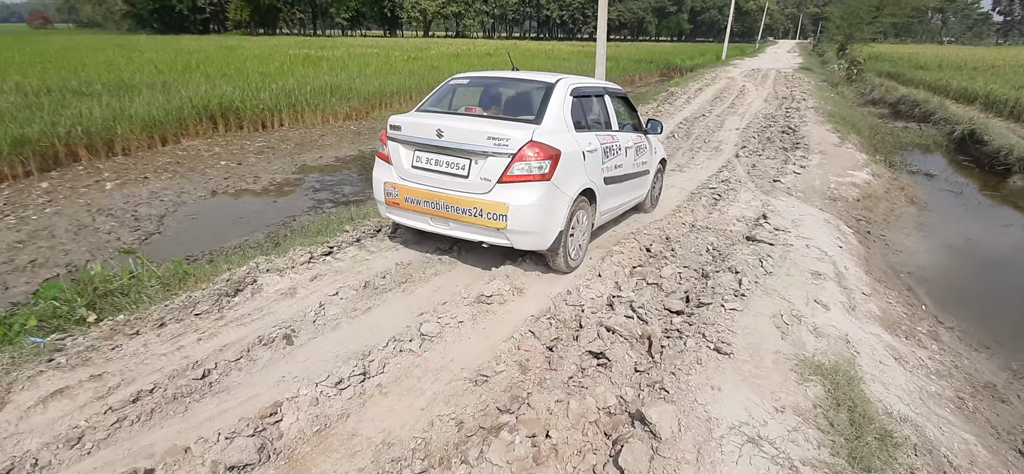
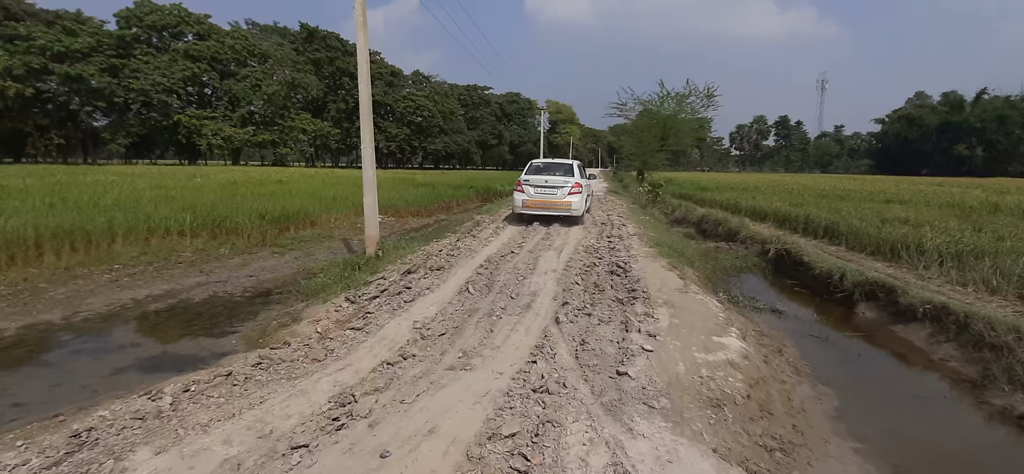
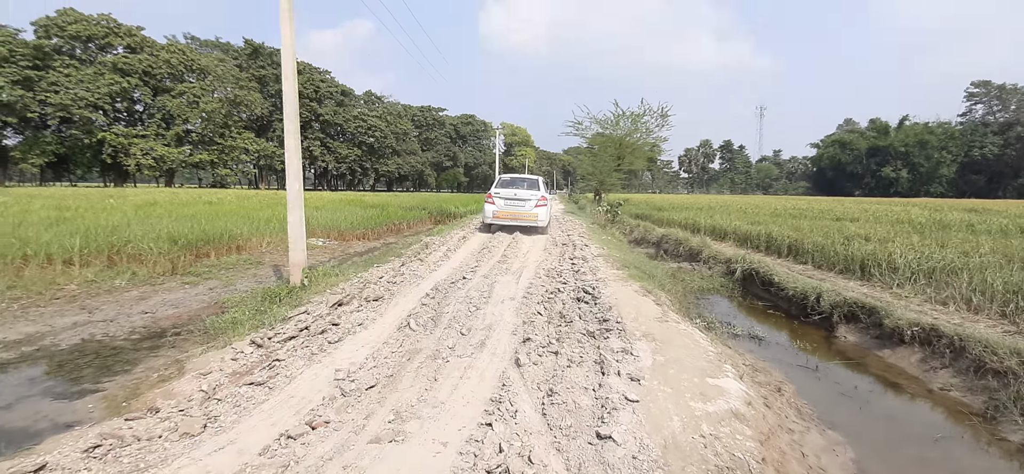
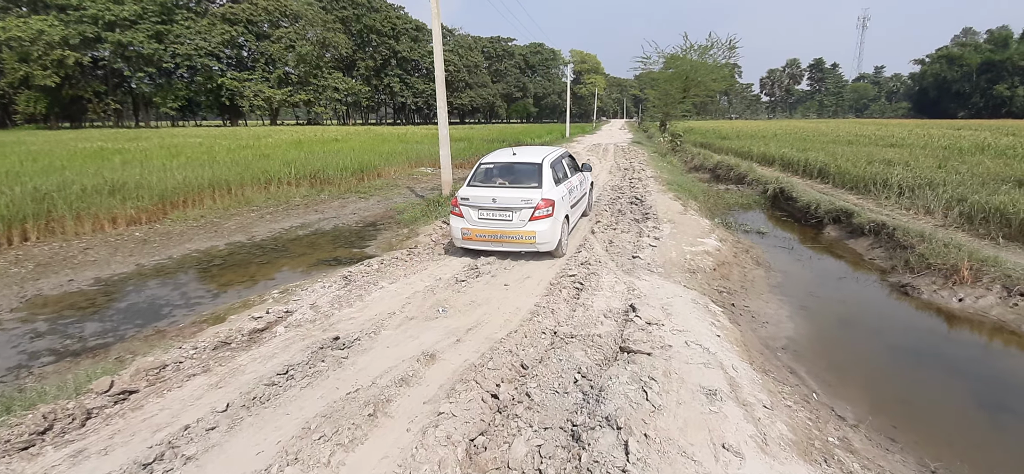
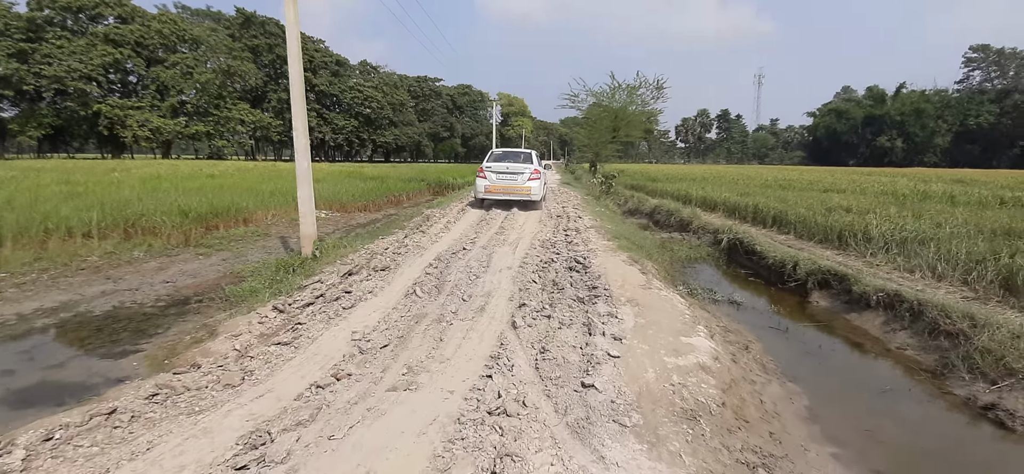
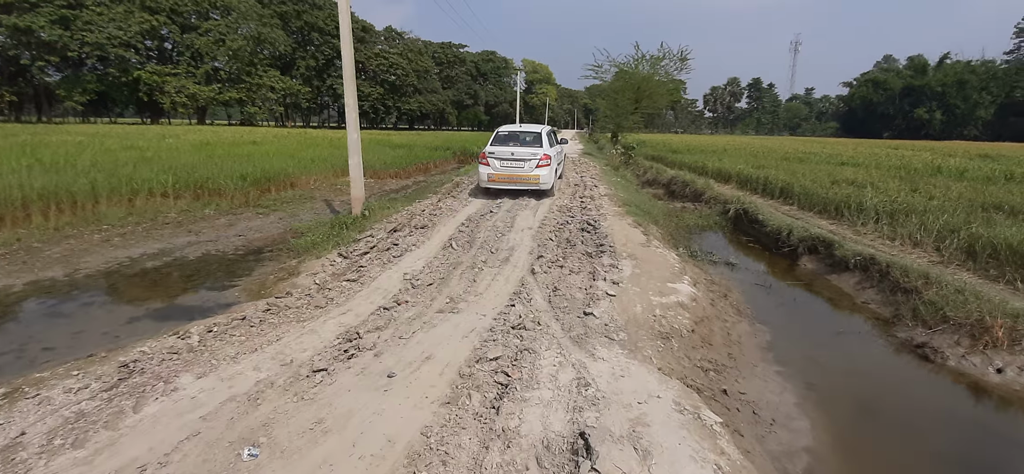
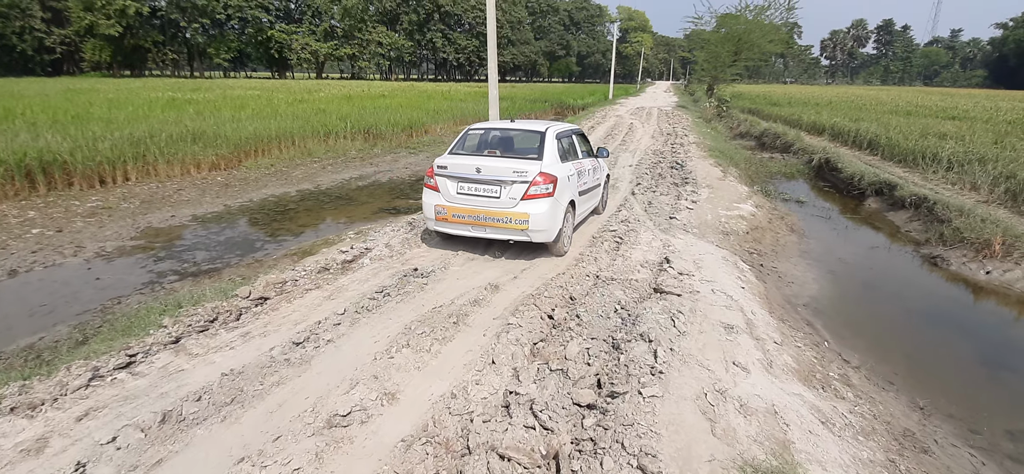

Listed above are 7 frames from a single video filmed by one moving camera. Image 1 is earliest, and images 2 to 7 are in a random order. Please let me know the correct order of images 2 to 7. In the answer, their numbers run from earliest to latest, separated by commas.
7, 4, 6, 2, 5, 3
